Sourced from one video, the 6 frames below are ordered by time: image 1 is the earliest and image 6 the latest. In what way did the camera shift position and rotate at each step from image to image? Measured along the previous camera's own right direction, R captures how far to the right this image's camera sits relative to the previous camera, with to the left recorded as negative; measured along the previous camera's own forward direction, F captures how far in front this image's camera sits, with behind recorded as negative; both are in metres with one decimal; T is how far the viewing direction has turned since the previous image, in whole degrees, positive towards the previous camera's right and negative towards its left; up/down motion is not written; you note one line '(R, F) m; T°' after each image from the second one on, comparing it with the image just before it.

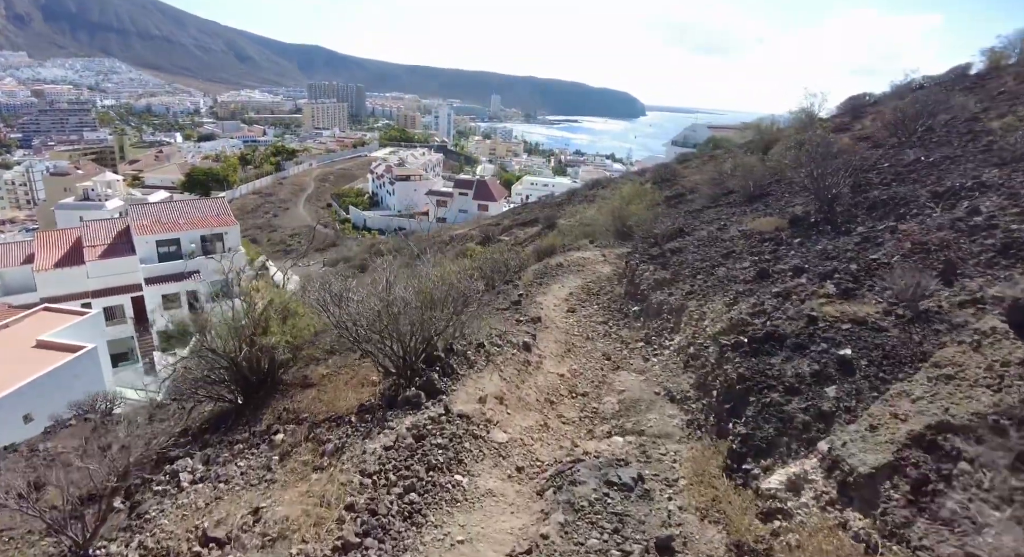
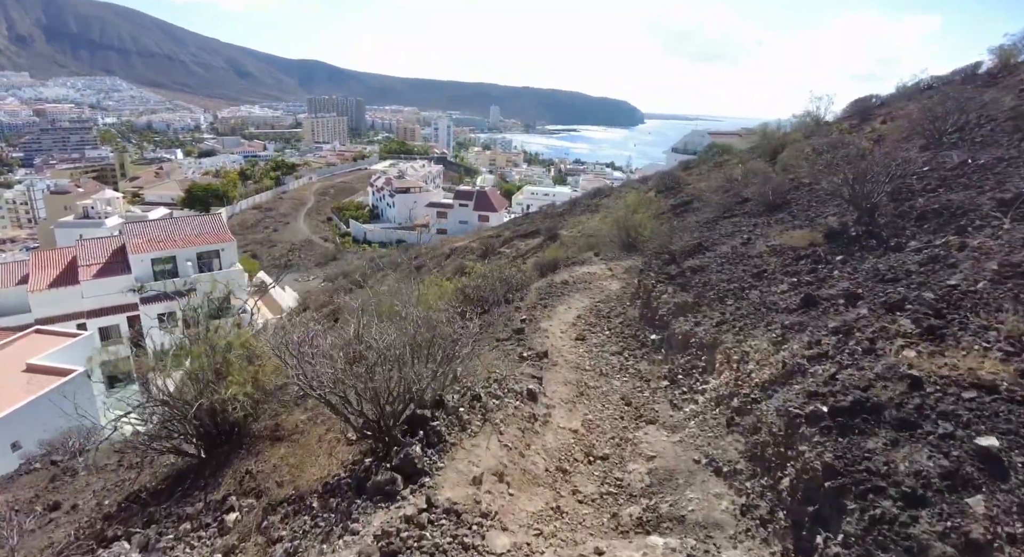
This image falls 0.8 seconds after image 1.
(0.0, +1.1) m; 0°
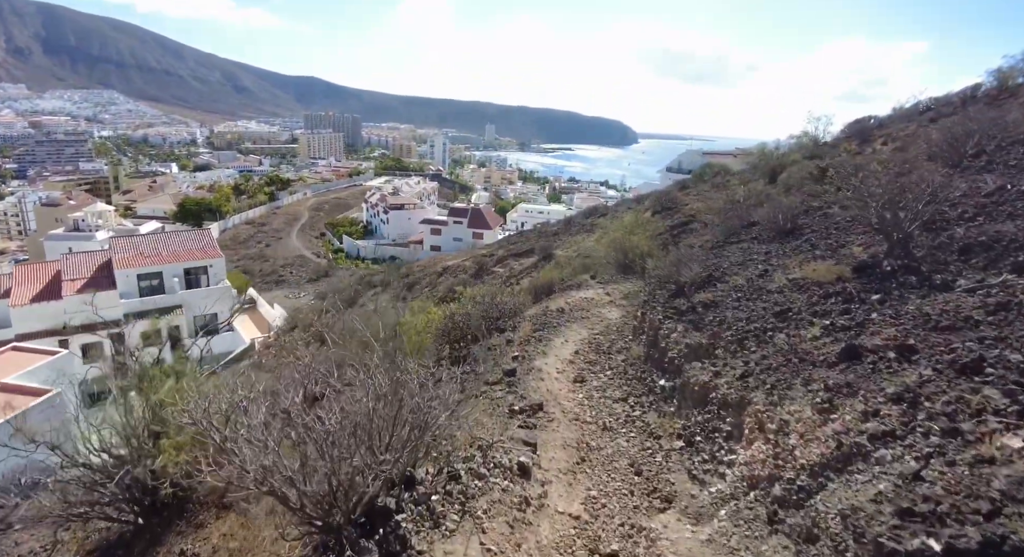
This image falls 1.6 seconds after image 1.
(0.0, +1.0) m; +1°
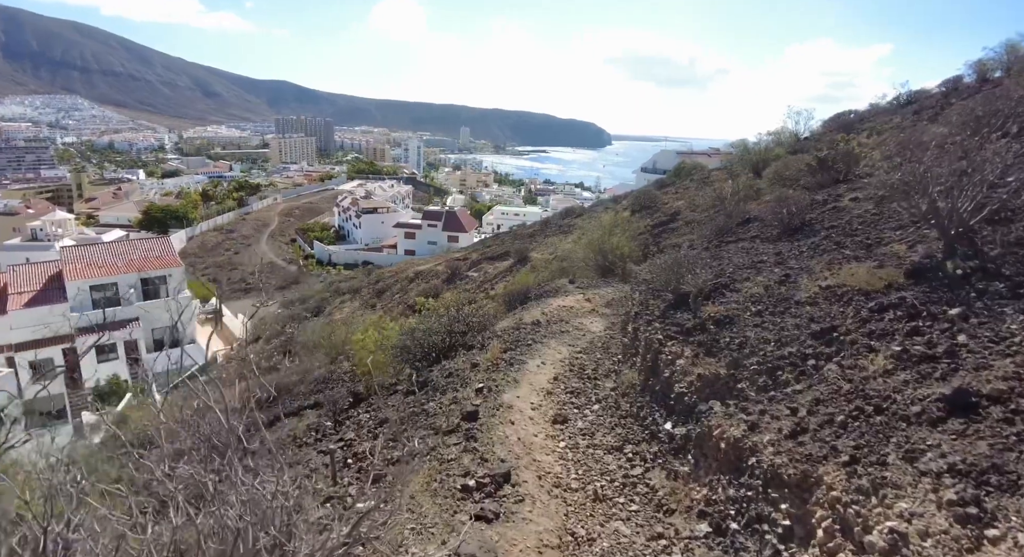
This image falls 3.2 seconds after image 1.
(+0.2, +1.9) m; +2°
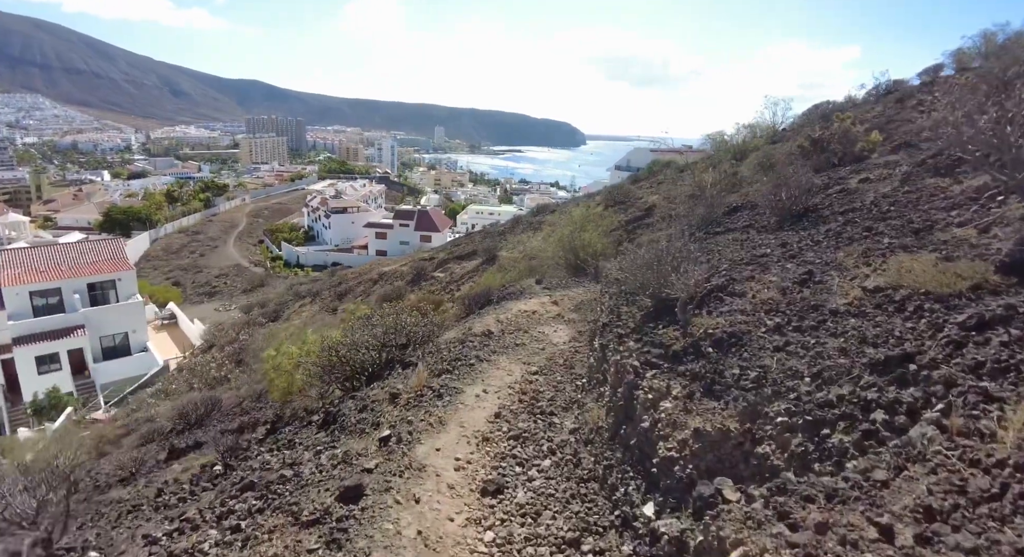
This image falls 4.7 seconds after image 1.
(+0.6, +2.2) m; +2°
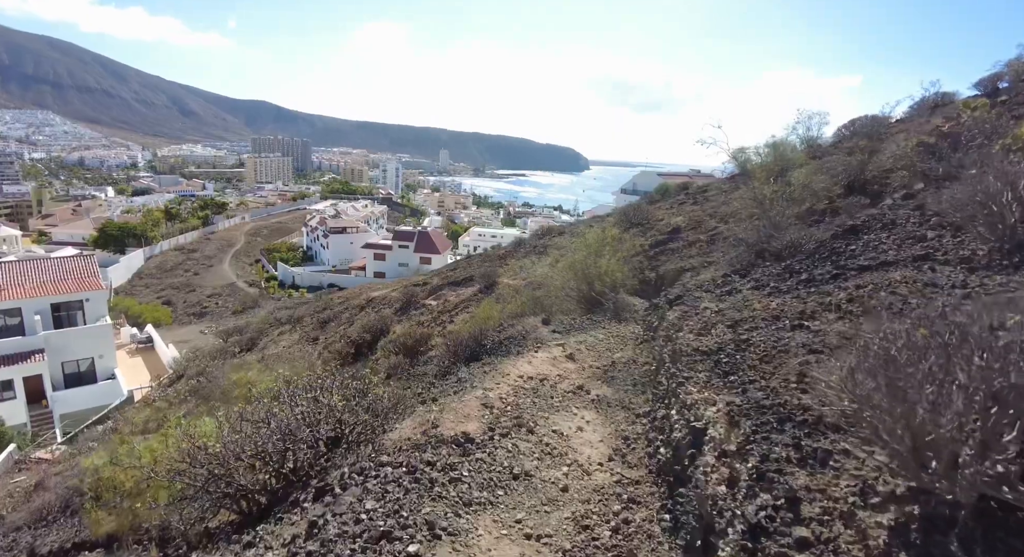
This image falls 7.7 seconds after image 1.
(+0.1, +4.3) m; 0°
